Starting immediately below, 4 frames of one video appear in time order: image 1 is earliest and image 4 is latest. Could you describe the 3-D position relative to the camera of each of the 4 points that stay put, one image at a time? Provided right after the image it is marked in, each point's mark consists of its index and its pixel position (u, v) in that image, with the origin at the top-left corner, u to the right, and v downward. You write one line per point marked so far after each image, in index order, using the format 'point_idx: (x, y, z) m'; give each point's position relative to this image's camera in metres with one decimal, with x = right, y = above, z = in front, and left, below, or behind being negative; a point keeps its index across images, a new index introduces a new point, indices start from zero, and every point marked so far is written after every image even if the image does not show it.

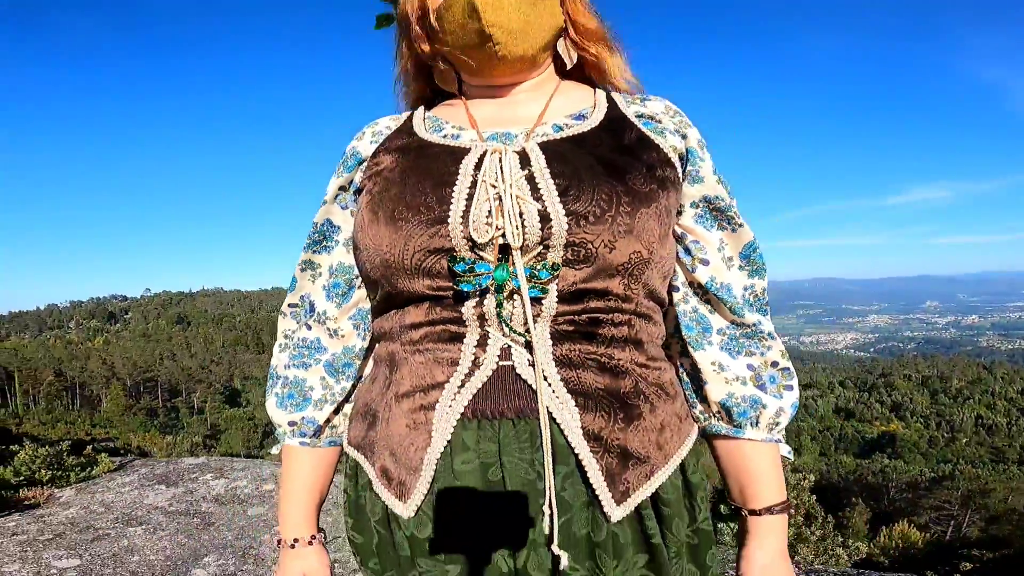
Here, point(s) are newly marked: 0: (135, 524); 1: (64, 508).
0: (-4.7, -3.1, +7.7) m
1: (-6.2, -3.2, +8.4) m
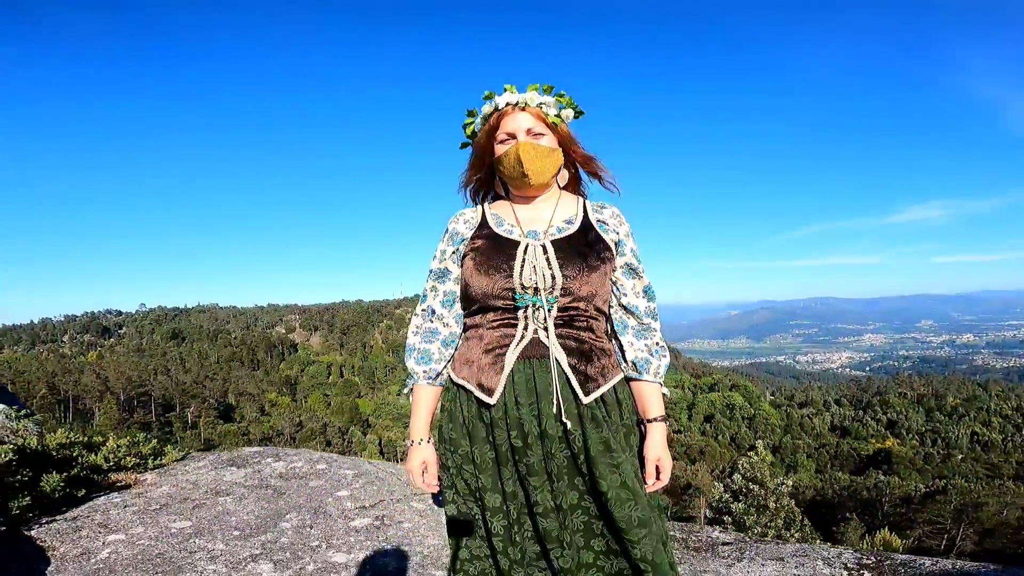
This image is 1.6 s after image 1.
0: (-4.6, -3.3, +9.7) m
1: (-6.1, -3.4, +10.3) m
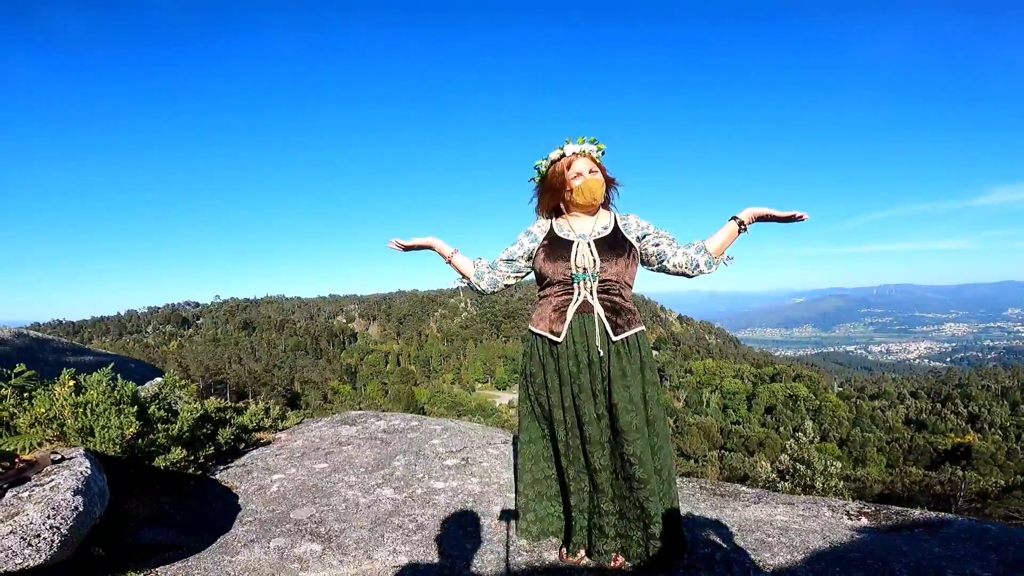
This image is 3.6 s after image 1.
0: (-3.5, -3.1, +12.2) m
1: (-4.9, -3.2, +13.1) m
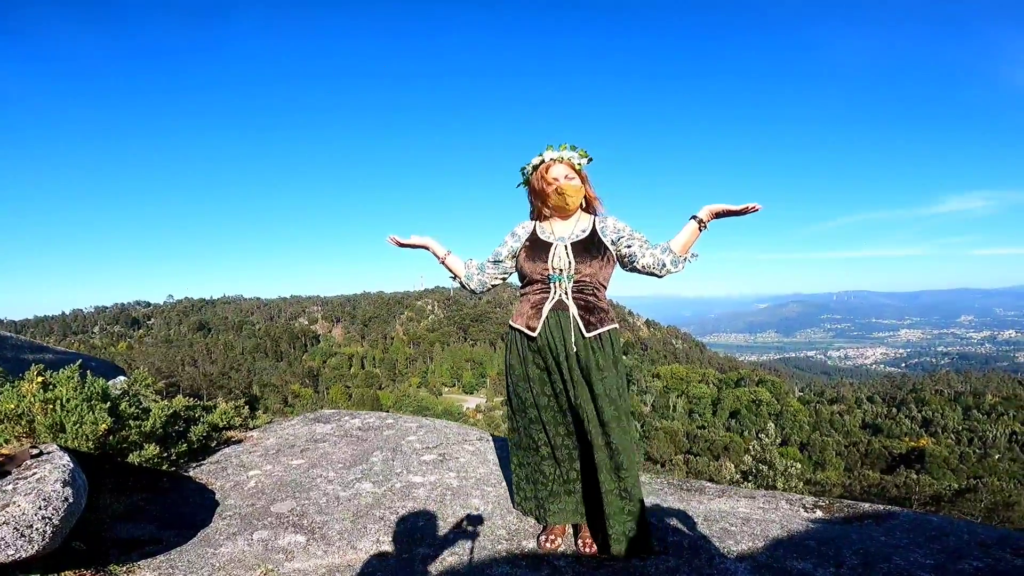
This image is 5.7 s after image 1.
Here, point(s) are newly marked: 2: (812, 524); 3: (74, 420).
0: (-4.0, -3.1, +12.4) m
1: (-5.4, -3.2, +13.1) m
2: (+5.0, -3.9, +10.0) m
3: (-7.0, -2.1, +9.7) m
